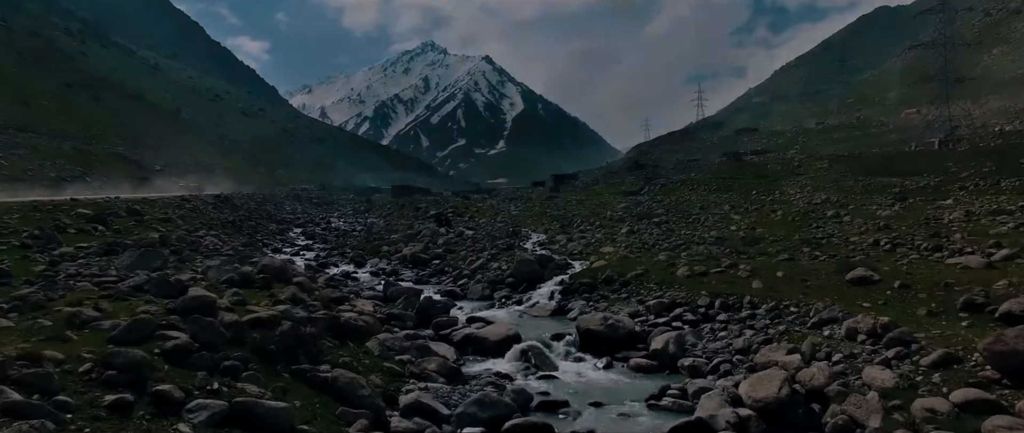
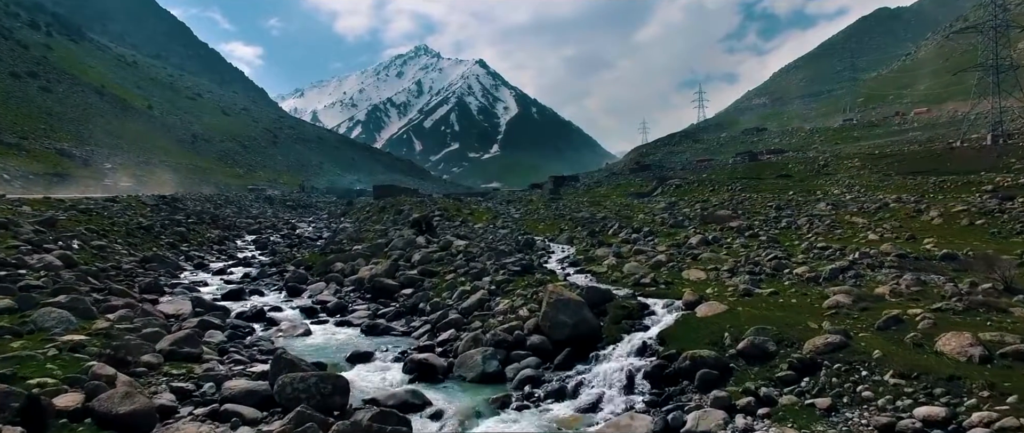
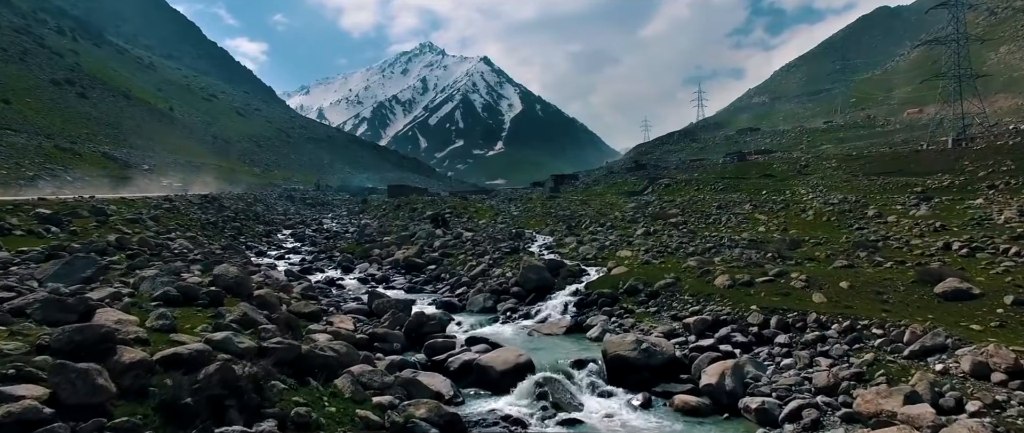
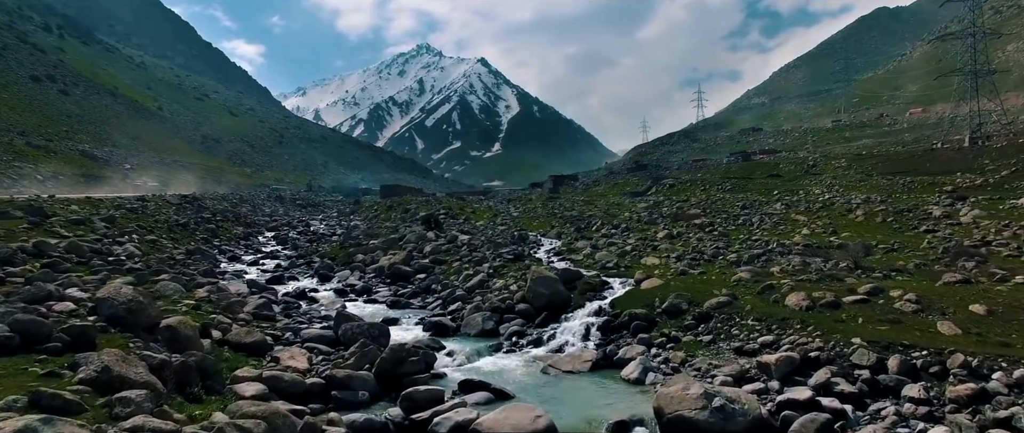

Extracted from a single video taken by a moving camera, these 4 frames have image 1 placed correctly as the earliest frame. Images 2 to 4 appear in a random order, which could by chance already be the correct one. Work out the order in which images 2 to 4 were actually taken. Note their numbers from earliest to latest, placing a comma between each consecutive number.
3, 4, 2
